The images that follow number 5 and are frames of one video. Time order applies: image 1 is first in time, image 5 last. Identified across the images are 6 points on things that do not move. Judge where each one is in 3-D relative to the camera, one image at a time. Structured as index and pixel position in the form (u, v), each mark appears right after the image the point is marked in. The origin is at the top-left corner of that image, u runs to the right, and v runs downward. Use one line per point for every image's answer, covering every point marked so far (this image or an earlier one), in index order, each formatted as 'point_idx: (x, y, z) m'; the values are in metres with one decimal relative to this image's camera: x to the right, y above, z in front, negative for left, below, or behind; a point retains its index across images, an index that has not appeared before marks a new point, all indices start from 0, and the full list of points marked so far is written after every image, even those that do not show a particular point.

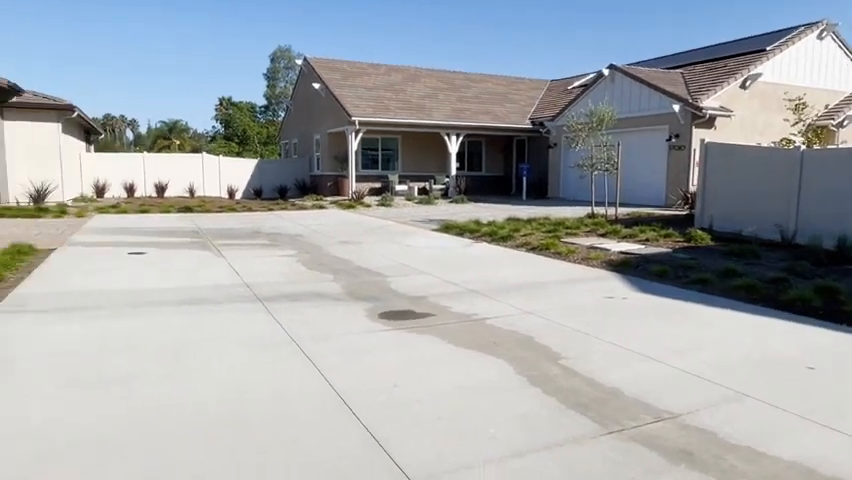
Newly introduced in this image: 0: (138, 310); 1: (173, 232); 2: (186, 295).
0: (-2.9, -0.7, +5.7) m
1: (-5.3, +0.2, +12.1) m
2: (-2.7, -0.6, +6.4) m
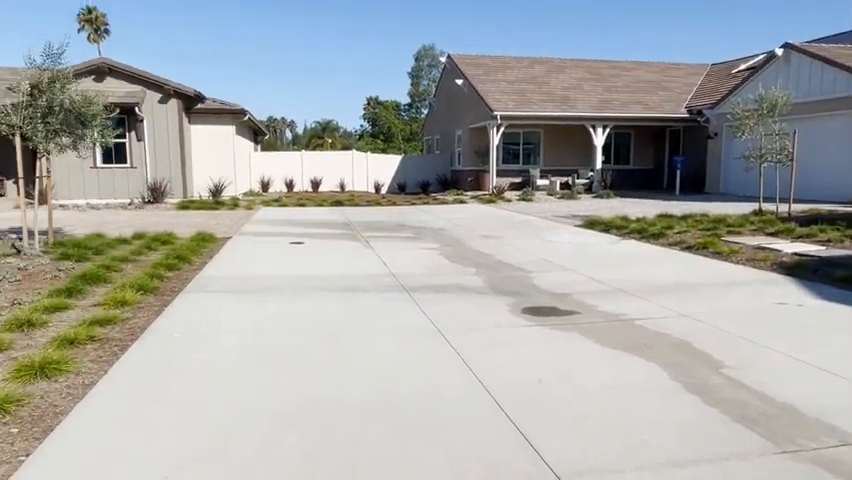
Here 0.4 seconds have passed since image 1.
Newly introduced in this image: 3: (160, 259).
0: (-1.4, -0.6, +6.3) m
1: (-2.2, +0.4, +13.0) m
2: (-1.0, -0.5, +6.9) m
3: (-3.6, -0.3, +7.8) m
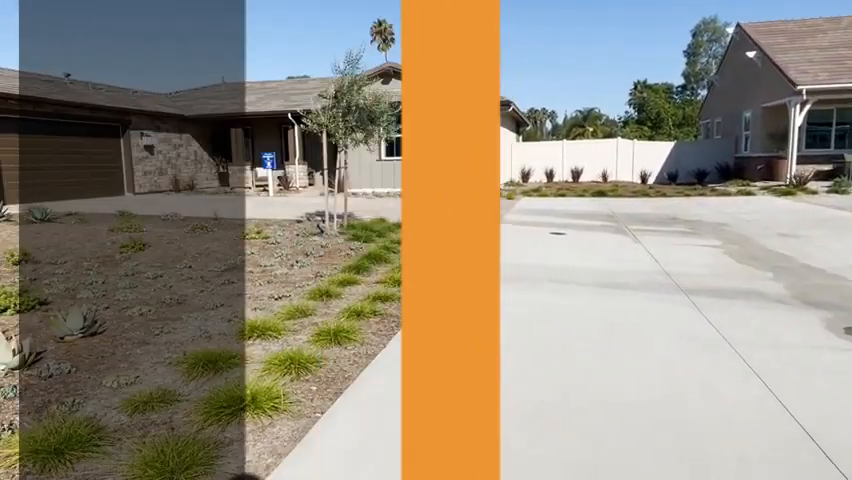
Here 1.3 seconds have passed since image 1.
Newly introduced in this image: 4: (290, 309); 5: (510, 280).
0: (+1.4, -0.5, +6.0) m
1: (+3.6, +0.6, +12.5) m
2: (+2.0, -0.4, +6.4) m
3: (+0.1, -0.1, +8.4) m
4: (-1.2, -0.6, +5.1) m
5: (+1.0, -0.4, +6.5) m
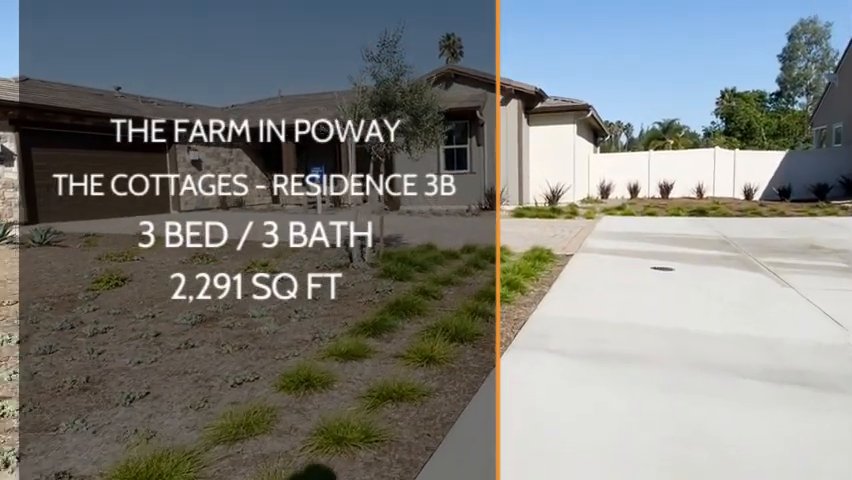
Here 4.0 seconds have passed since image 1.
0: (+1.7, -0.9, +3.6) m
1: (+4.7, 0.0, +9.8) m
2: (+2.4, -0.8, +4.0) m
3: (+0.7, -0.5, +6.1) m
4: (-1.0, -0.9, +3.0) m
5: (+1.3, -0.8, +4.1) m
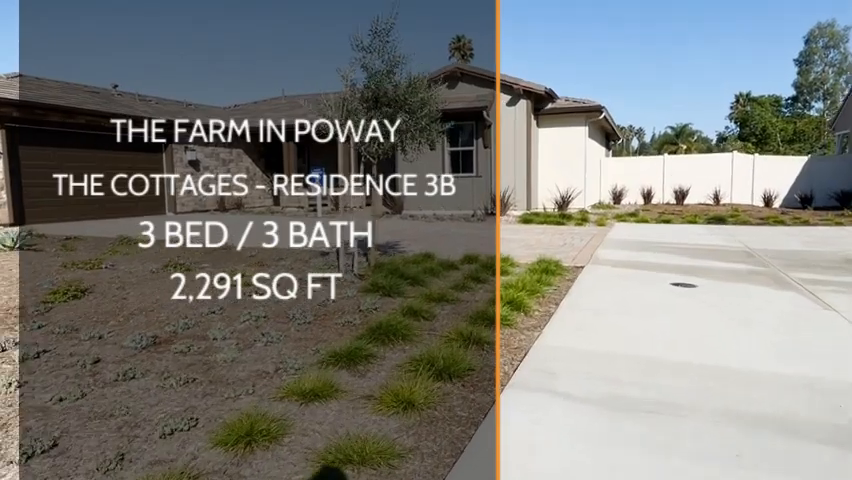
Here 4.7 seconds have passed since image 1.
0: (+1.6, -1.0, +2.9) m
1: (+4.6, -0.2, +9.0) m
2: (+2.3, -0.9, +3.2) m
3: (+0.6, -0.6, +5.4) m
4: (-1.2, -1.0, +2.3) m
5: (+1.2, -0.9, +3.4) m
